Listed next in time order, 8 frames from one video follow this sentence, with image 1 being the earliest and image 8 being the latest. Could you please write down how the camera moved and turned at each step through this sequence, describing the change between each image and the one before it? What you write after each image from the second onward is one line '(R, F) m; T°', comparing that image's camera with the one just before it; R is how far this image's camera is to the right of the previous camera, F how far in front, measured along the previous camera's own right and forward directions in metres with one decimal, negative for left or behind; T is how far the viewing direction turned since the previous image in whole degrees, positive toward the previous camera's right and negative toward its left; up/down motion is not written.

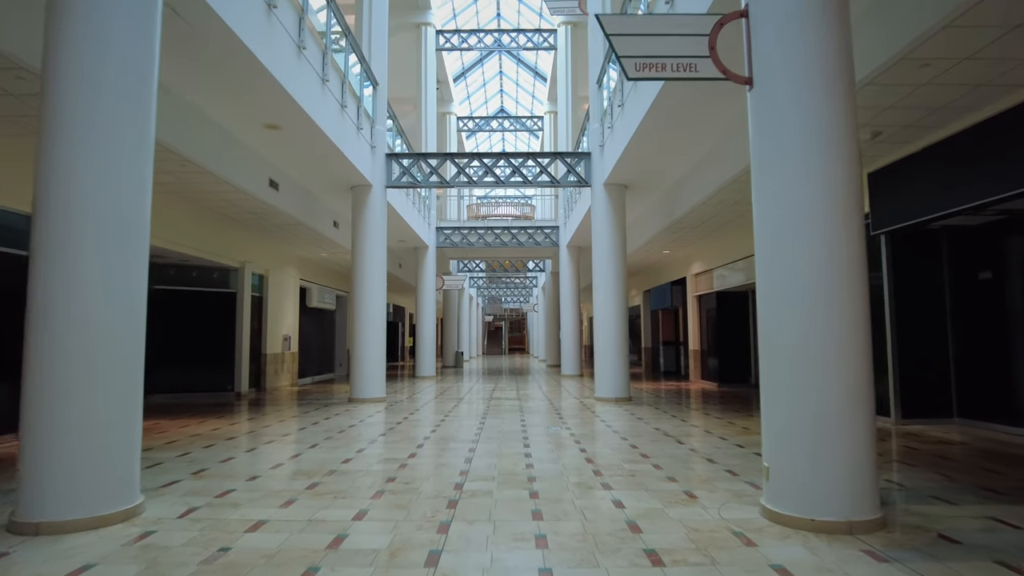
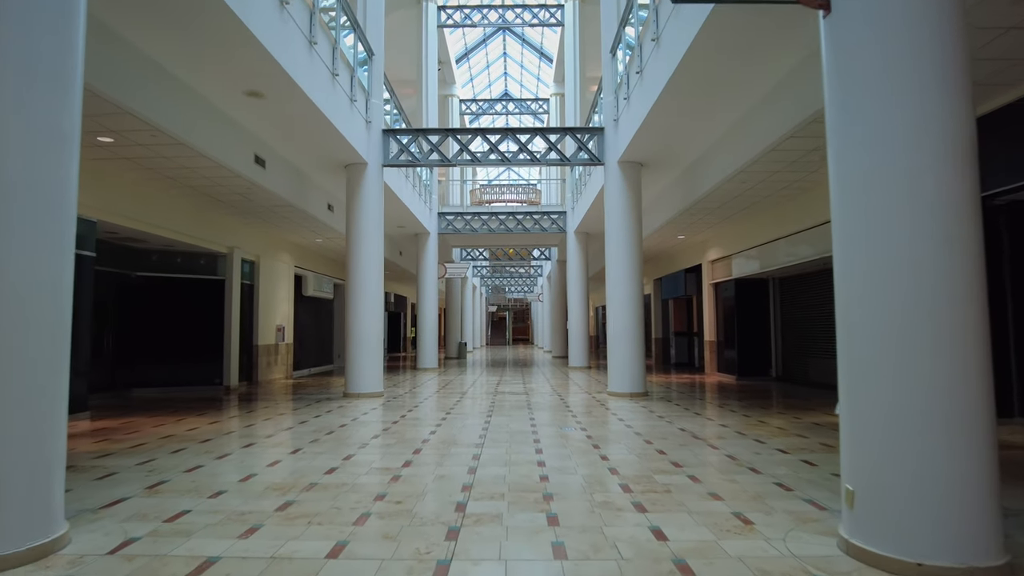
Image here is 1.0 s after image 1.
(-0.1, +0.9) m; 0°
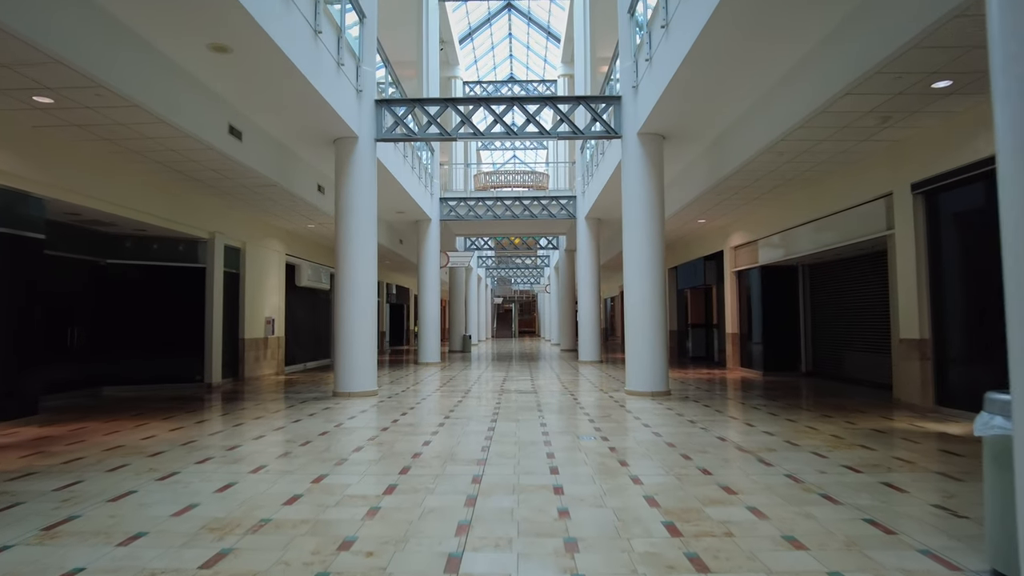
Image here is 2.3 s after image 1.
(0.0, +1.2) m; -1°
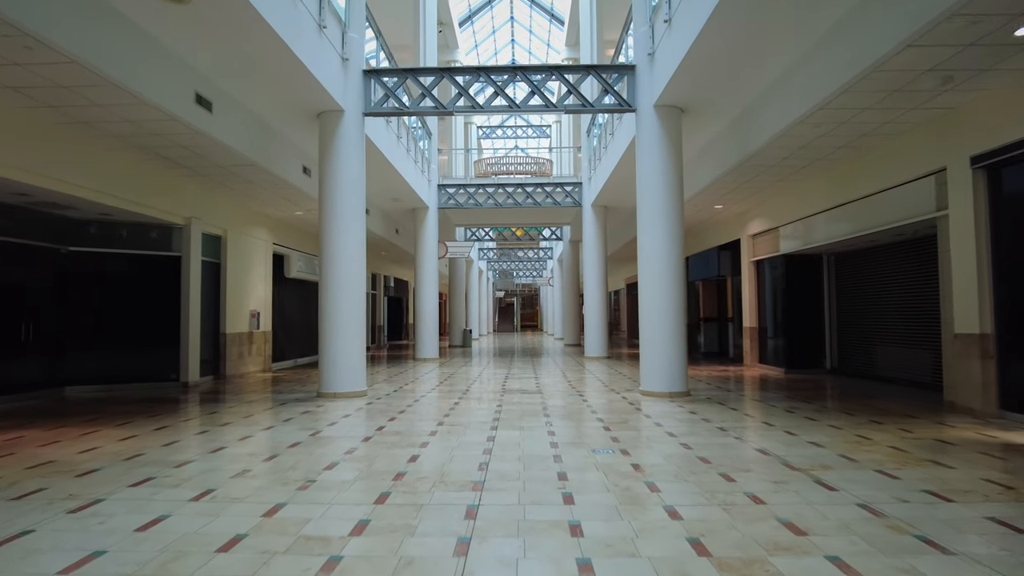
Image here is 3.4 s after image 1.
(0.0, +1.0) m; 0°
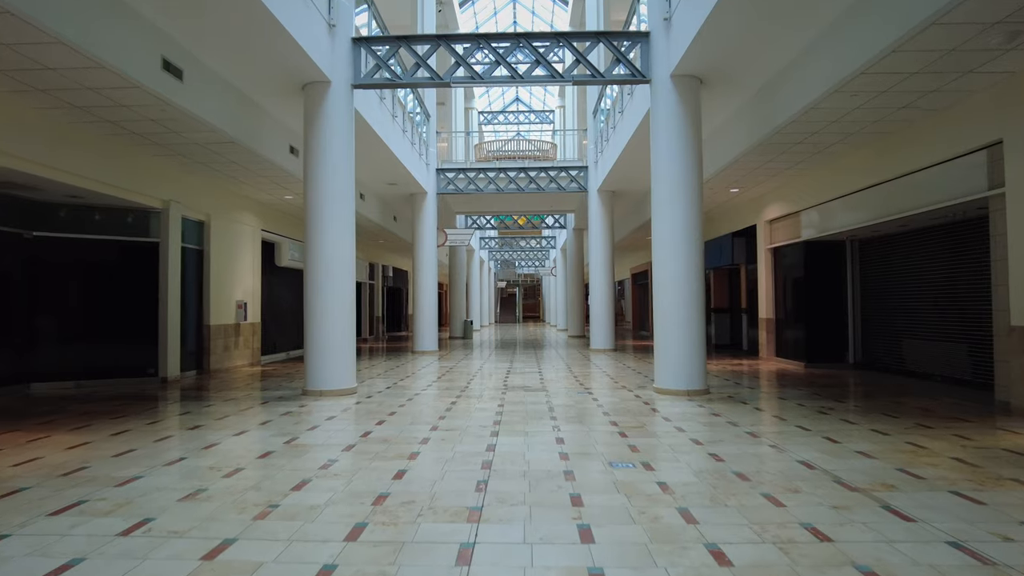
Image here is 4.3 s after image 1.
(0.0, +0.8) m; 0°
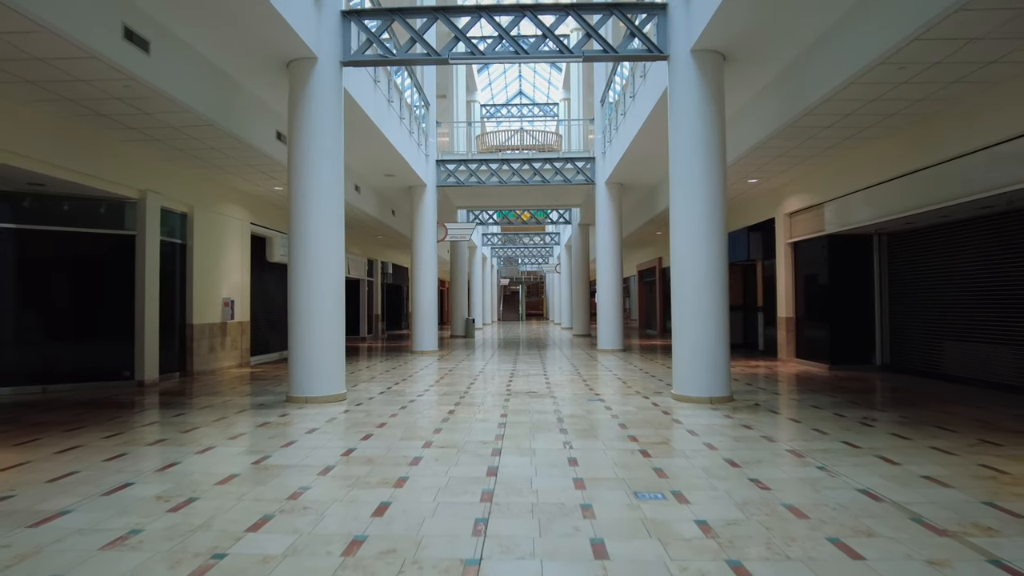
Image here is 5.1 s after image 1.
(0.0, +0.8) m; 0°
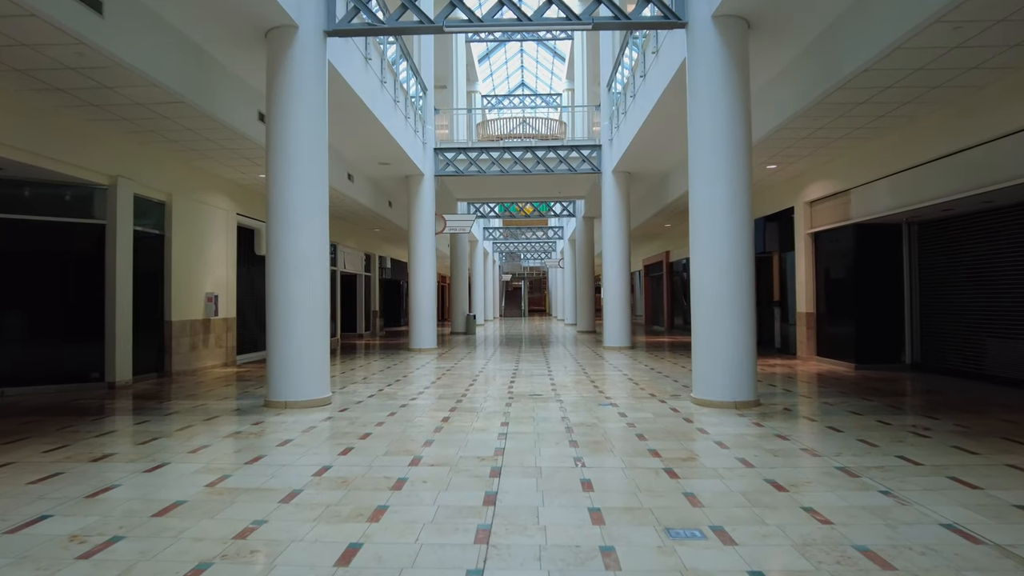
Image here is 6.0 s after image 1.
(0.0, +0.8) m; 0°
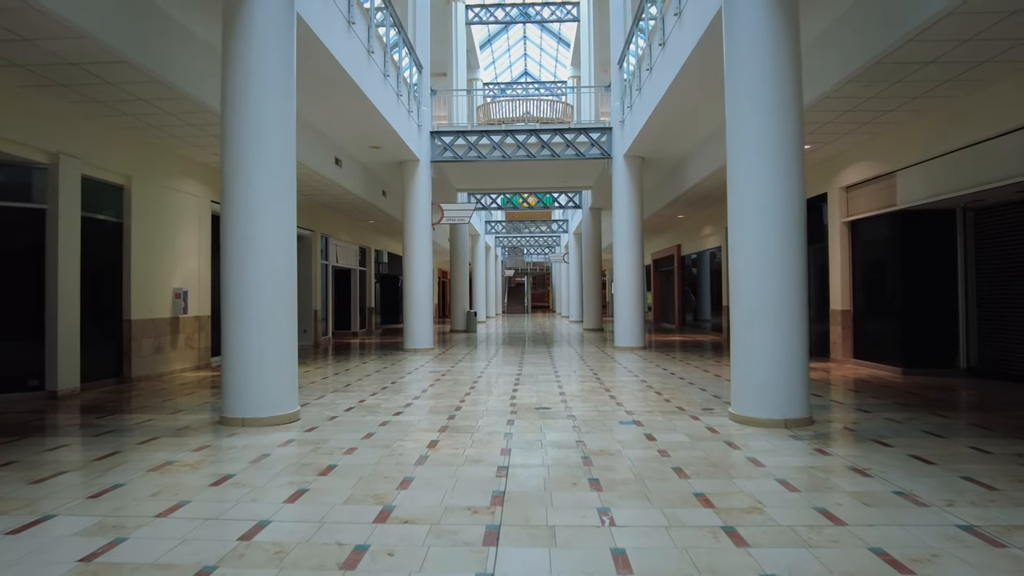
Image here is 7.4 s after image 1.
(0.0, +1.3) m; 0°
